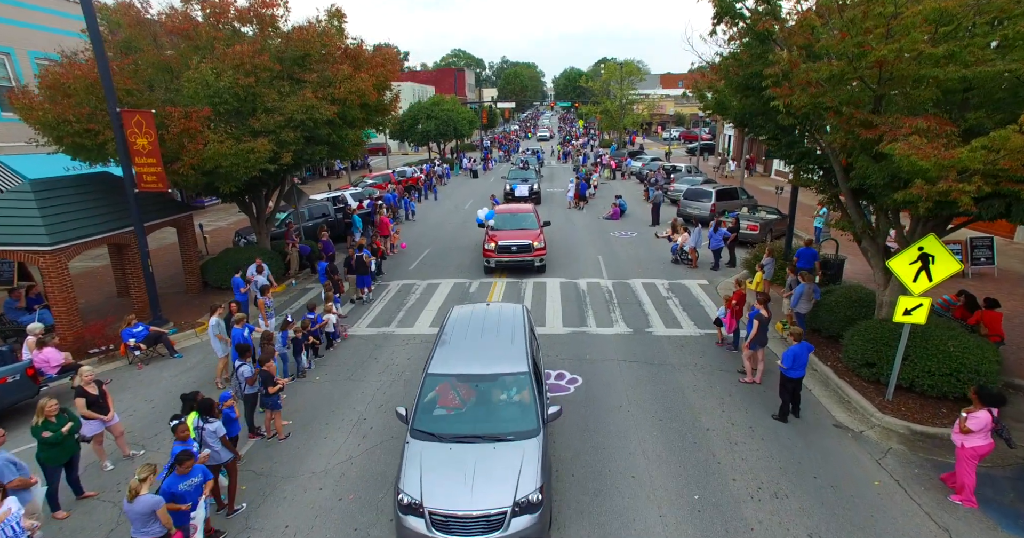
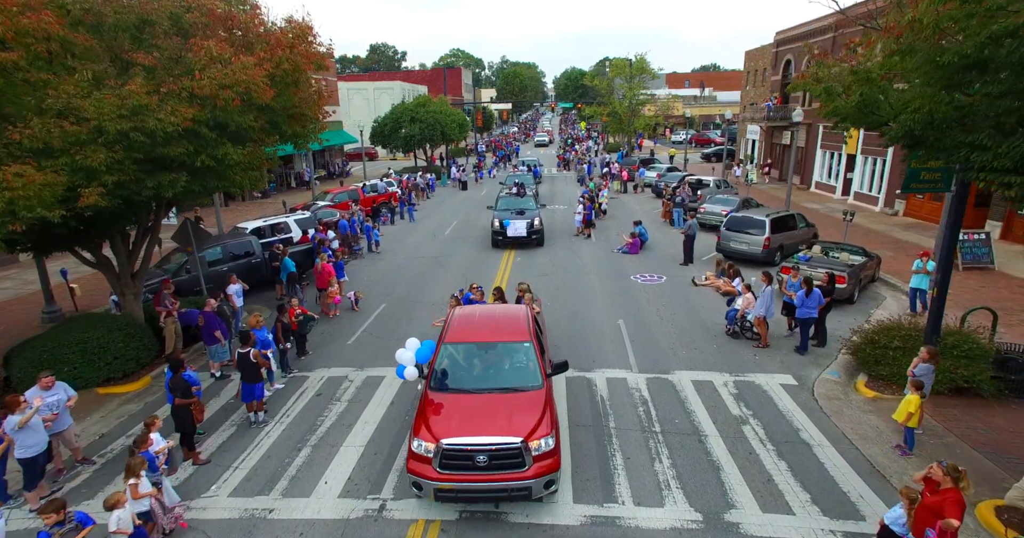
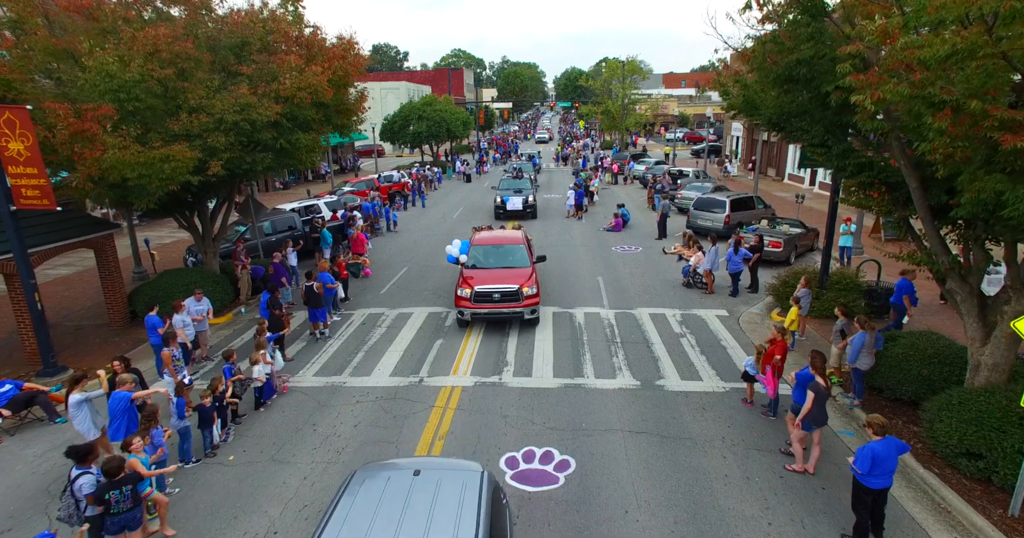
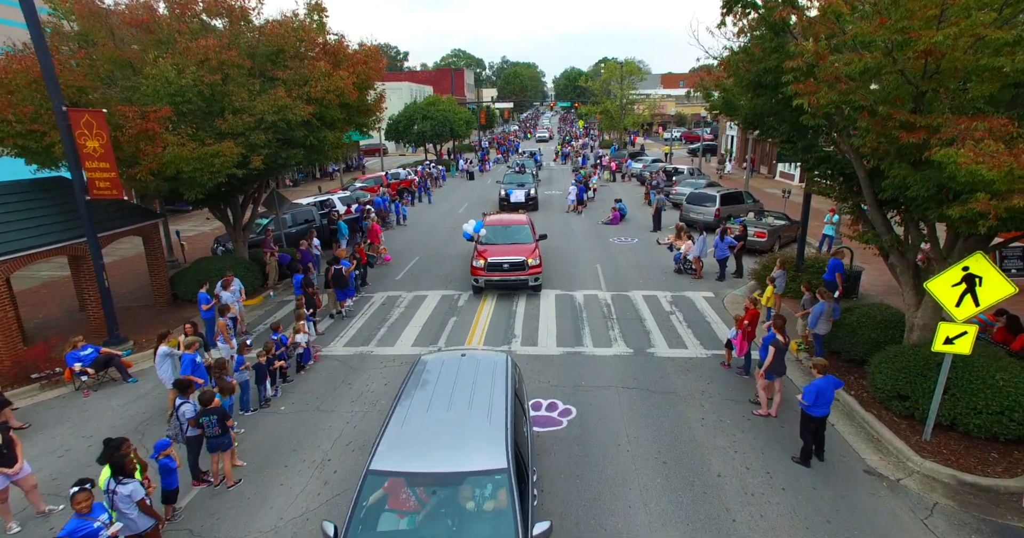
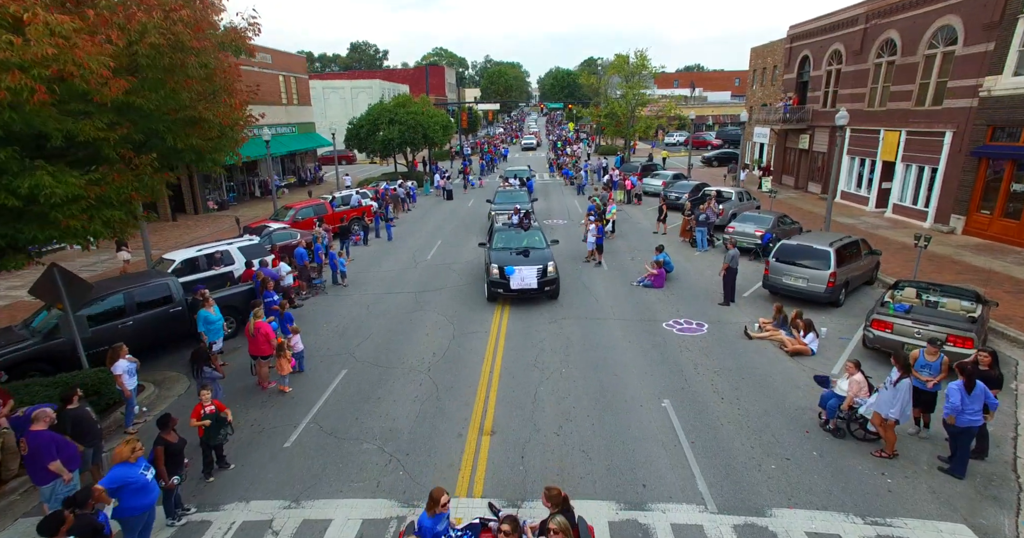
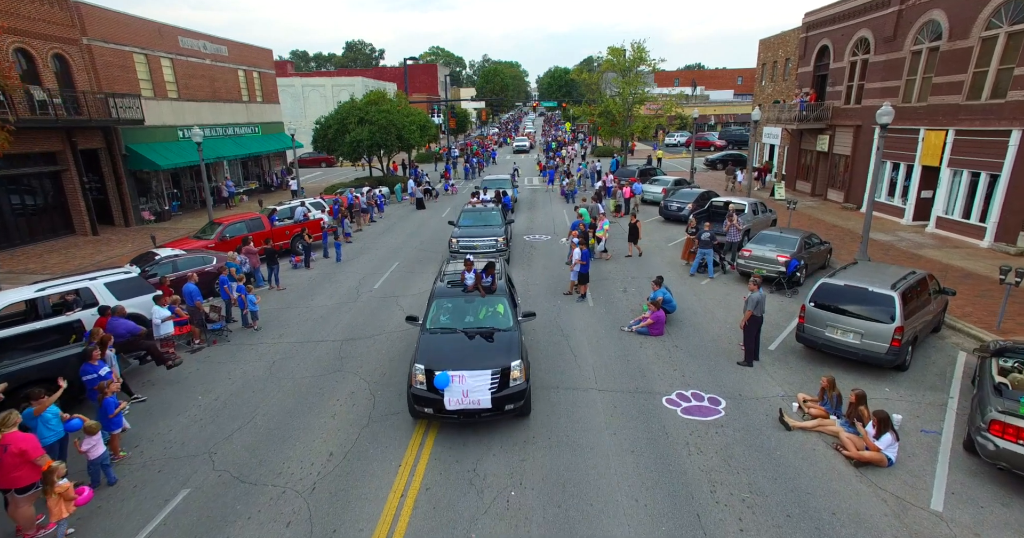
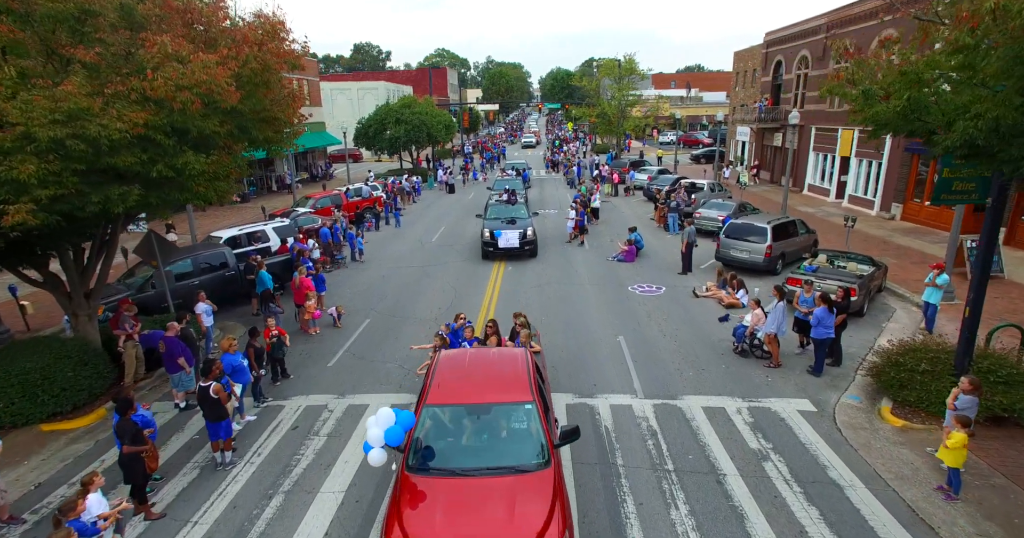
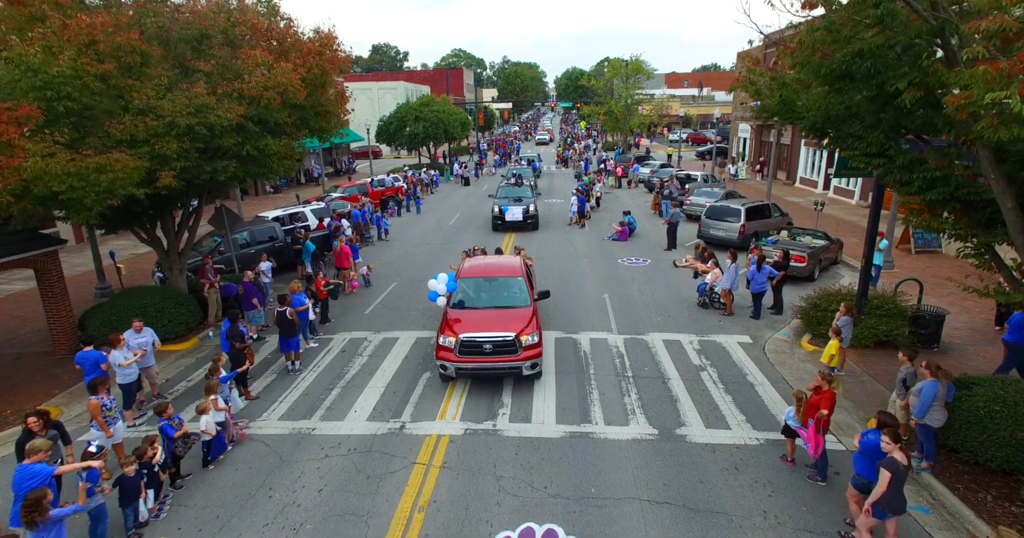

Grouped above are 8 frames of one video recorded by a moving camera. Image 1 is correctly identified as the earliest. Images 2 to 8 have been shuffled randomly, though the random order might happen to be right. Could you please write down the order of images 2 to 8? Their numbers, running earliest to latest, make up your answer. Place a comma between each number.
4, 3, 8, 2, 7, 5, 6
